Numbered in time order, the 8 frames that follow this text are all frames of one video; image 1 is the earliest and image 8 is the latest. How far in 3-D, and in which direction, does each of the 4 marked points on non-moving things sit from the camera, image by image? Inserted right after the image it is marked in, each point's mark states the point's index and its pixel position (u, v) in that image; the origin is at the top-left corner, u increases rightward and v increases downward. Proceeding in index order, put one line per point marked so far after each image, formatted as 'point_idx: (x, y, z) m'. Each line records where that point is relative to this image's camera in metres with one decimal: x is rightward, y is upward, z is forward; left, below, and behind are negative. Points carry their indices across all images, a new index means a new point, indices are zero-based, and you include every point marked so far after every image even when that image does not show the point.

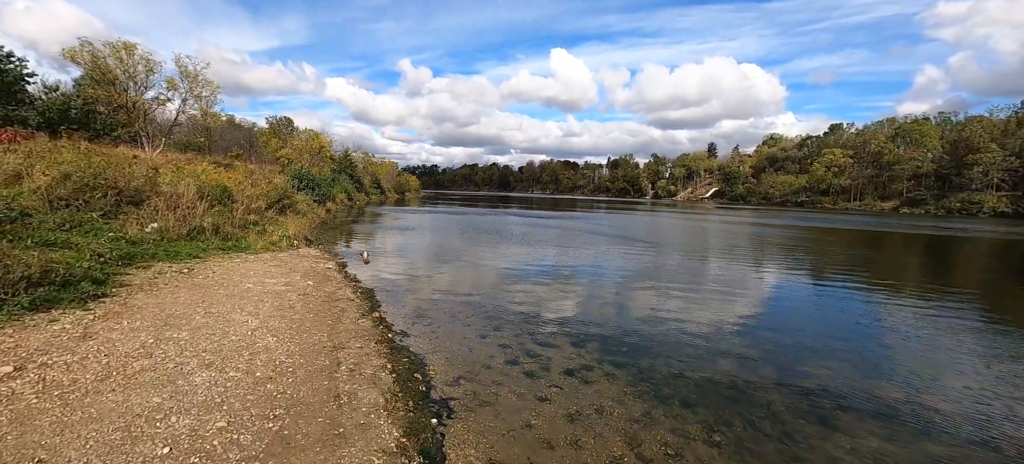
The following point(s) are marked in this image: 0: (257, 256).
0: (-9.2, -0.9, +16.5) m
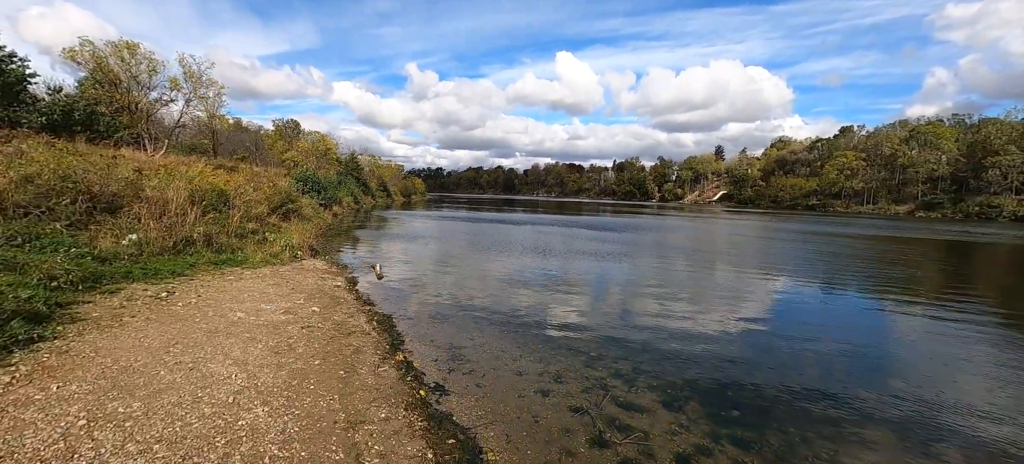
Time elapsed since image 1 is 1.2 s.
0: (-8.0, -1.2, +14.3) m
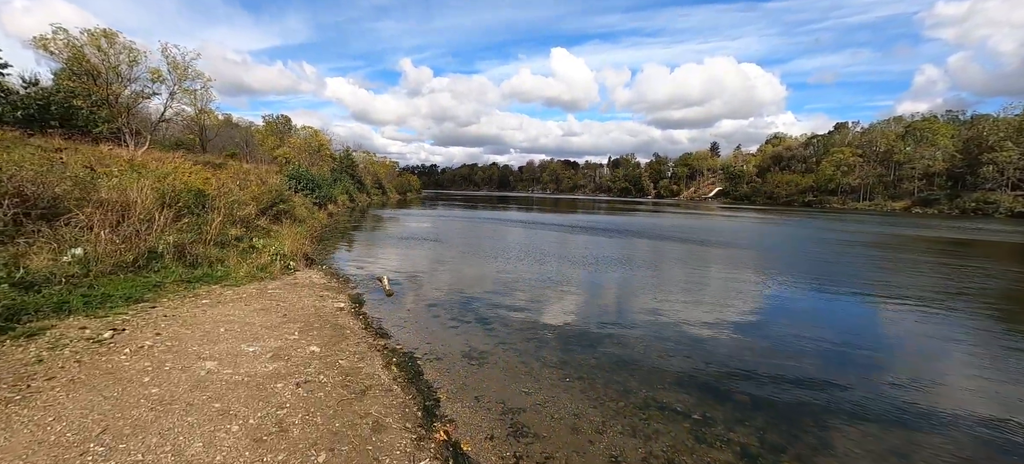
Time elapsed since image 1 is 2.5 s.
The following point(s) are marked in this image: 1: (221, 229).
0: (-7.0, -1.5, +11.6) m
1: (-9.8, +0.1, +15.4) m
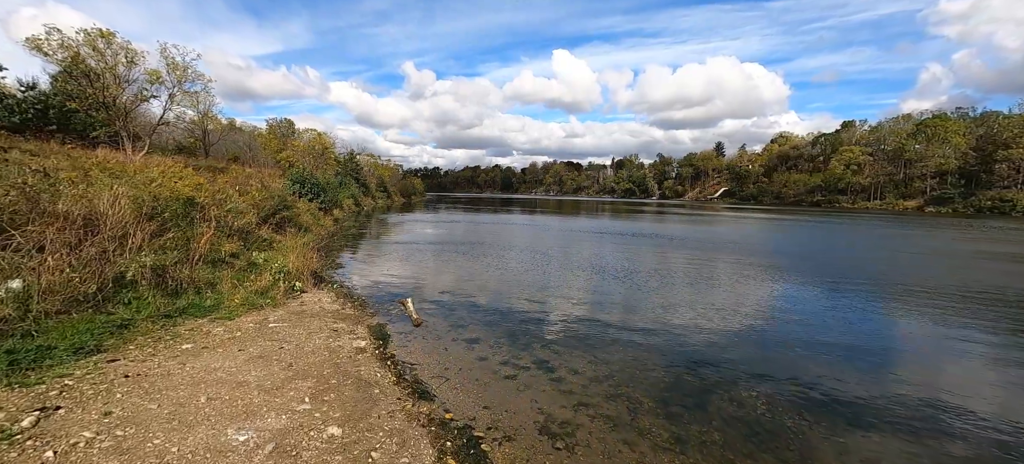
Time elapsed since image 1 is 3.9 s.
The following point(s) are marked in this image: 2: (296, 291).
0: (-5.7, -1.9, +9.2) m
1: (-8.5, -0.3, +13.0) m
2: (-6.1, -1.7, +13.0) m
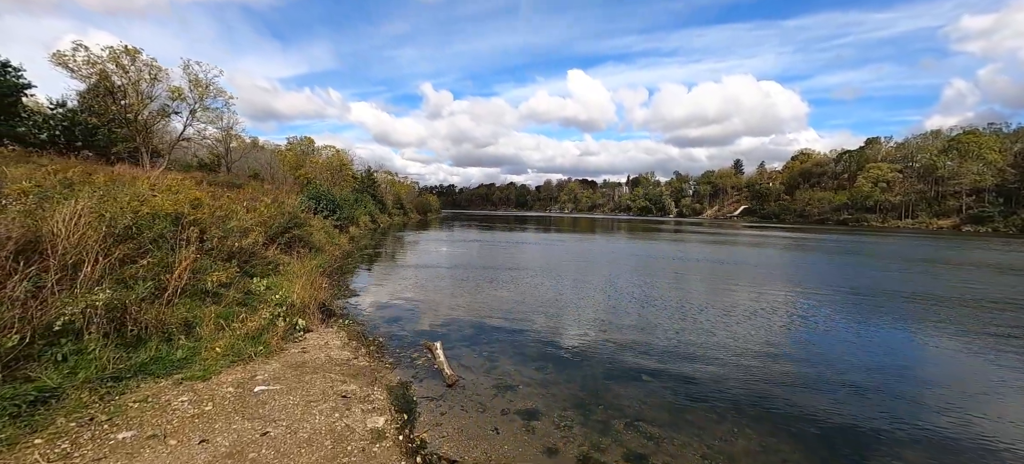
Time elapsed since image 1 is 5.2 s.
0: (-4.6, -2.4, +6.7) m
1: (-7.2, -0.9, +10.7) m
2: (-4.9, -2.3, +10.5) m
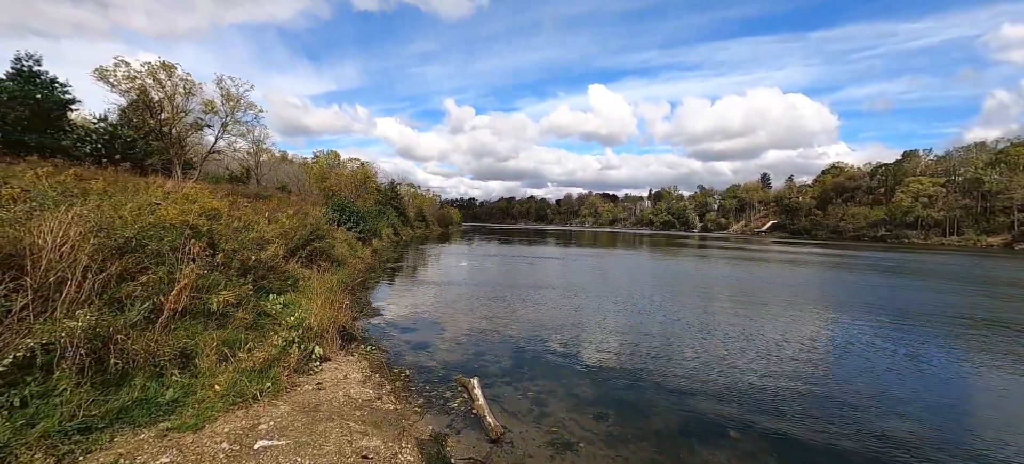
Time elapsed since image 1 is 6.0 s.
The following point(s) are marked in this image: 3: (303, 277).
0: (-3.8, -2.6, +5.3) m
1: (-6.2, -1.2, +9.4) m
2: (-3.9, -2.6, +9.2) m
3: (-7.2, -1.6, +15.8) m
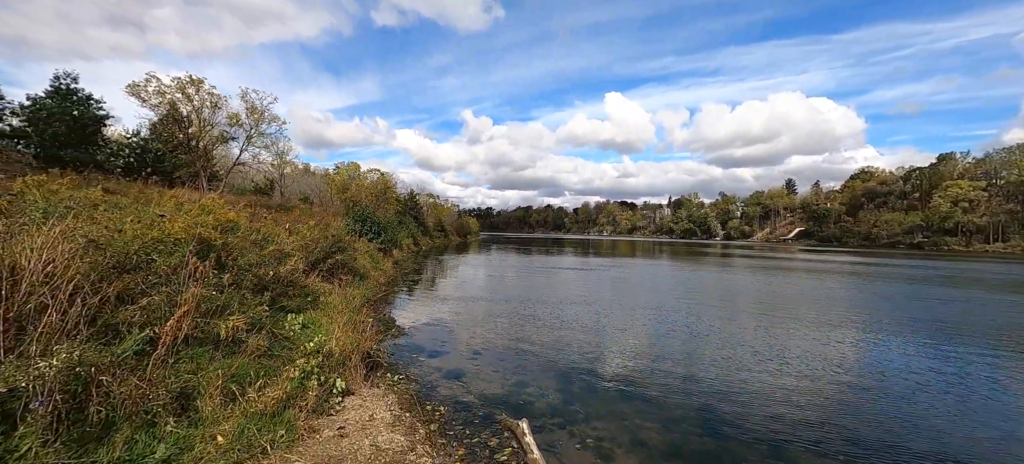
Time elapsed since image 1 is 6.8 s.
0: (-3.1, -2.7, +4.1) m
1: (-5.3, -1.5, +8.3) m
2: (-3.0, -2.9, +7.9) m
3: (-6.0, -2.0, +14.8) m
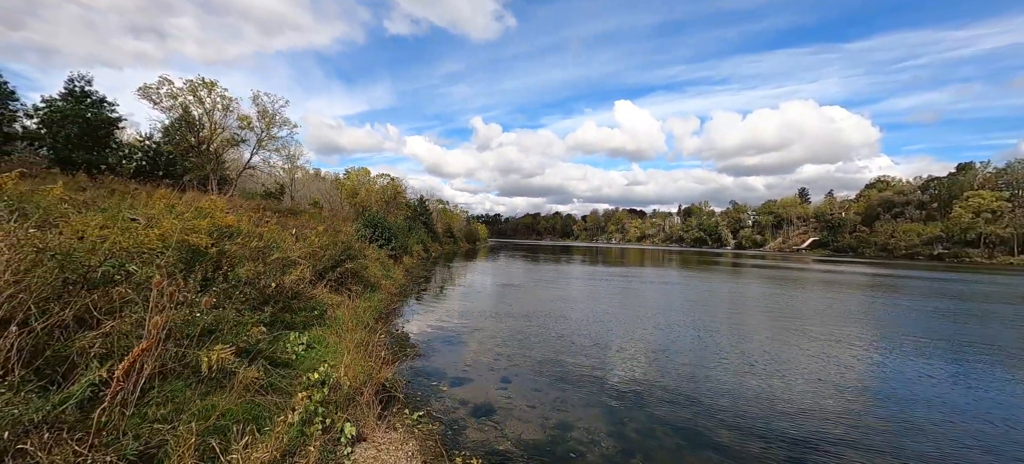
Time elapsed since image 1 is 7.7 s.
0: (-2.4, -2.8, +2.5) m
1: (-4.6, -1.6, +6.8) m
2: (-2.3, -3.0, +6.3) m
3: (-5.2, -2.2, +13.2) m
